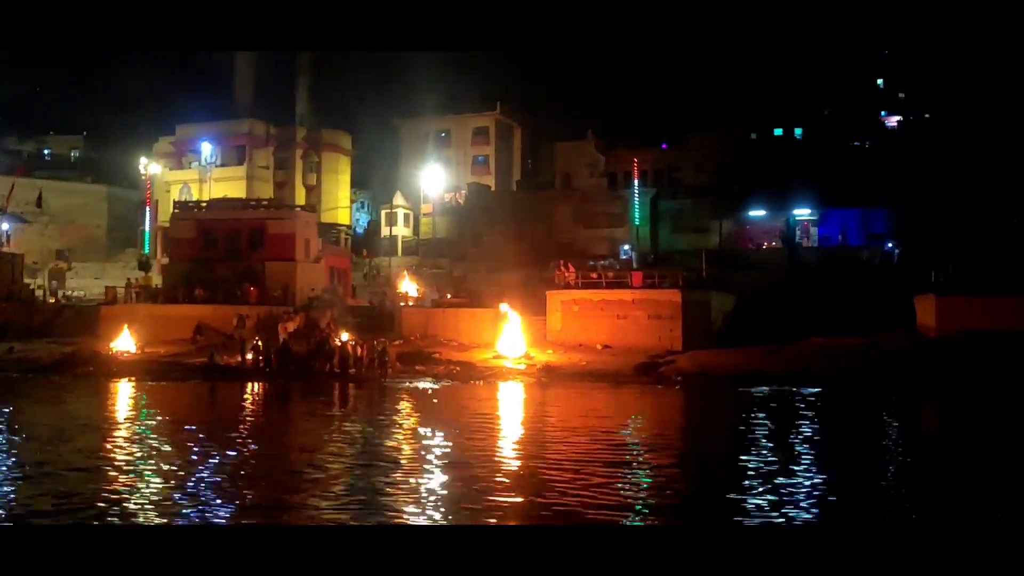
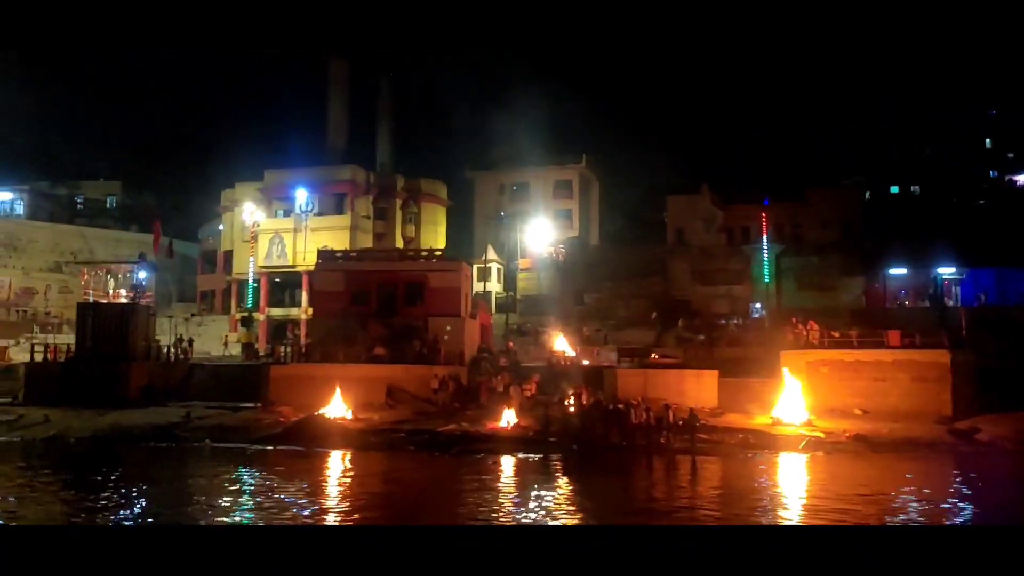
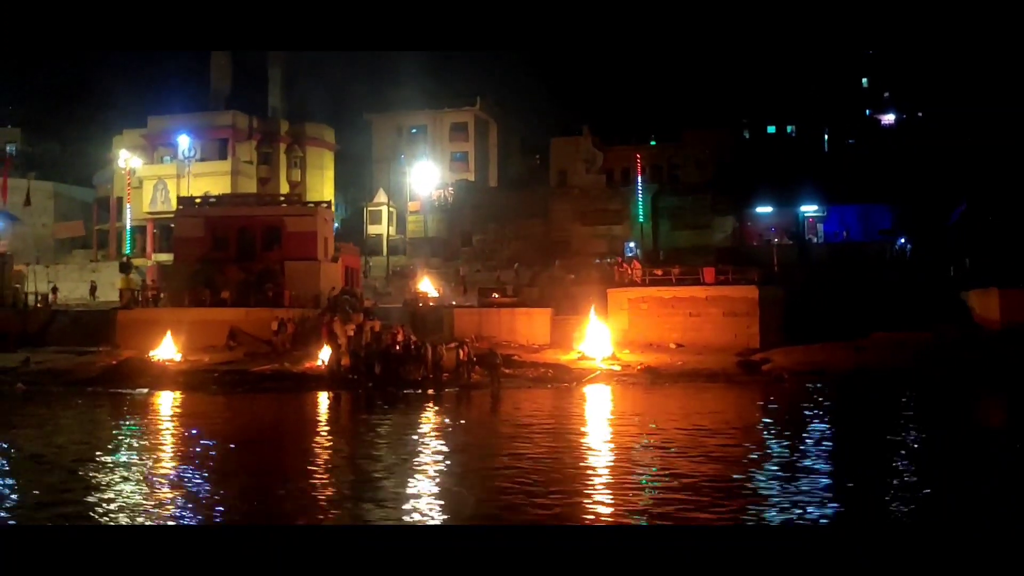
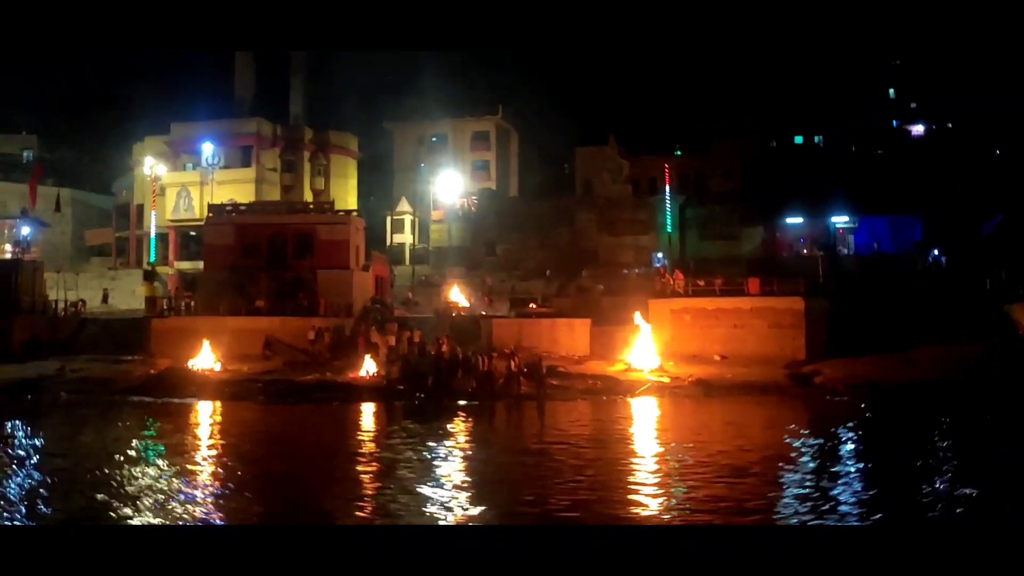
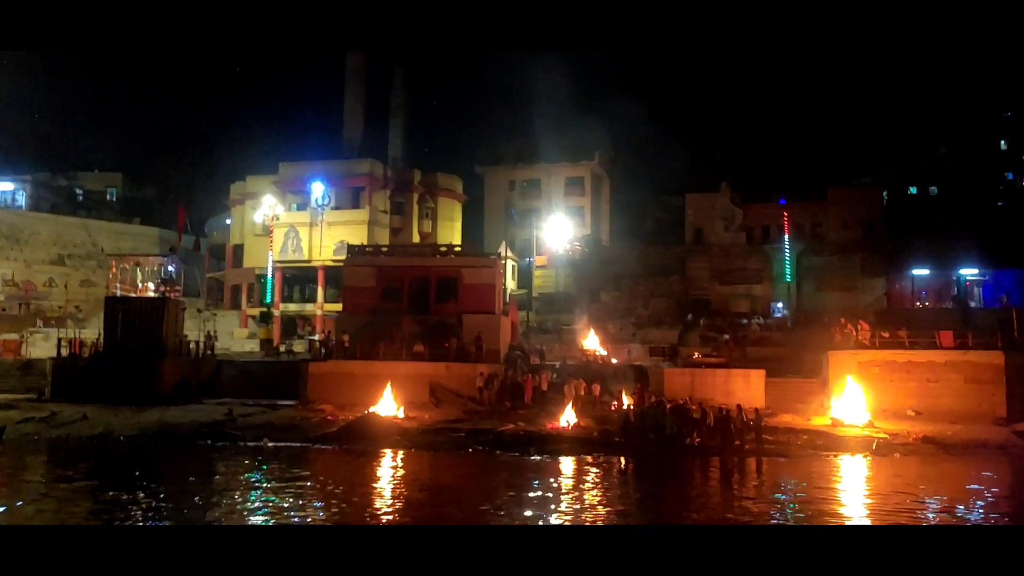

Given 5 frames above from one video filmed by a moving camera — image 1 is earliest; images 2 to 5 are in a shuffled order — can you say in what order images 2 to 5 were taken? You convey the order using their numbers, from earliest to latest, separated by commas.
3, 4, 2, 5
